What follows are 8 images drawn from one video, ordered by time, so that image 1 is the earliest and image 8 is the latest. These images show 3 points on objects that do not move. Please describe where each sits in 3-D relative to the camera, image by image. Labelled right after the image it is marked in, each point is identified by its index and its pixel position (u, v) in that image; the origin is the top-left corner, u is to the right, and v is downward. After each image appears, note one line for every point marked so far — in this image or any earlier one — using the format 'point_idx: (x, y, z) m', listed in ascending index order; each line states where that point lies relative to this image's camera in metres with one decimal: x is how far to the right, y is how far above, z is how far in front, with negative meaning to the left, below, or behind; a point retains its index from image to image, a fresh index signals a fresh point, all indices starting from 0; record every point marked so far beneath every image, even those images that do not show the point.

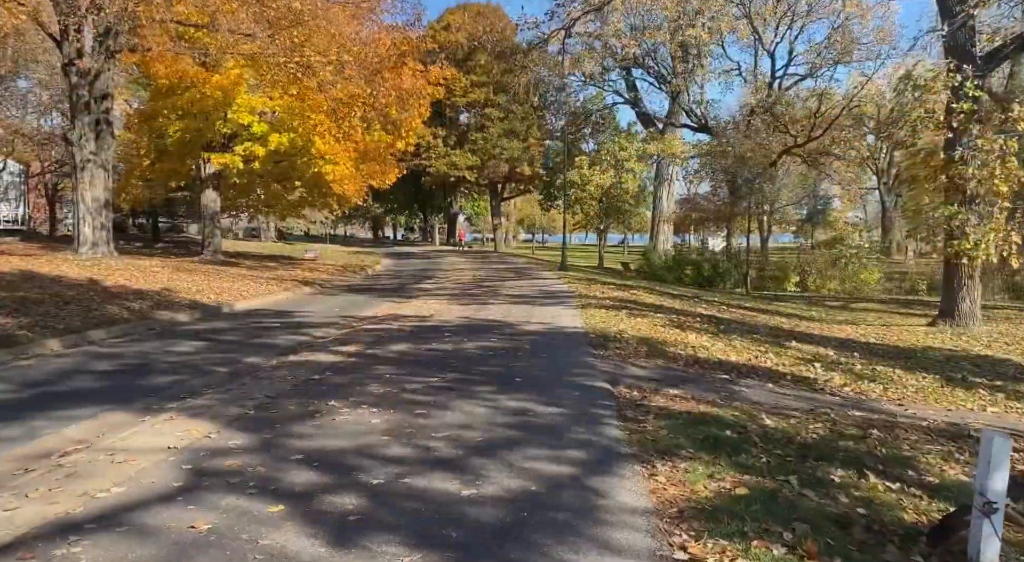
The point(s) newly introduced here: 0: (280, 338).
0: (-3.1, -0.8, +10.1) m
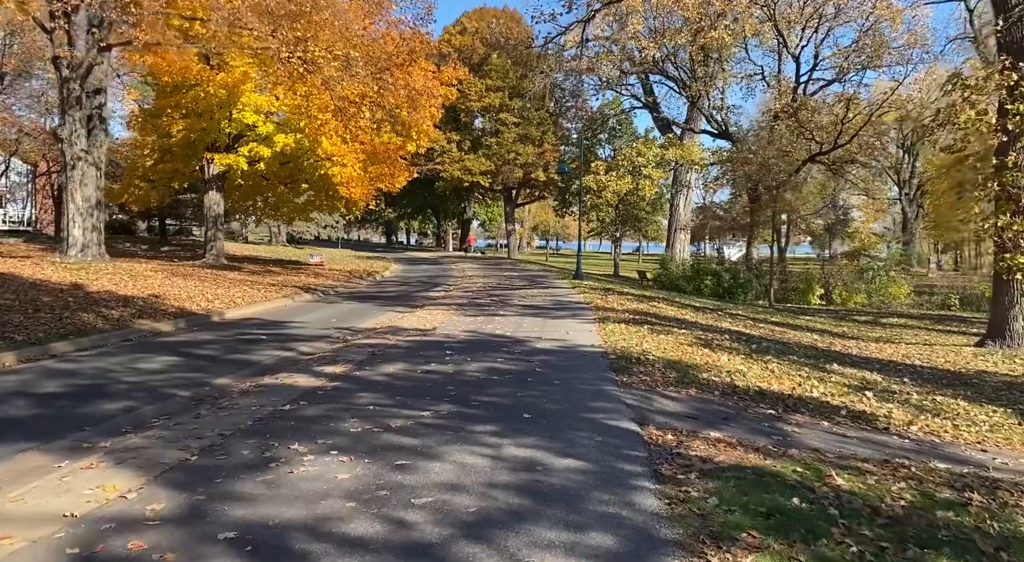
0: (-2.9, -0.9, +9.1) m
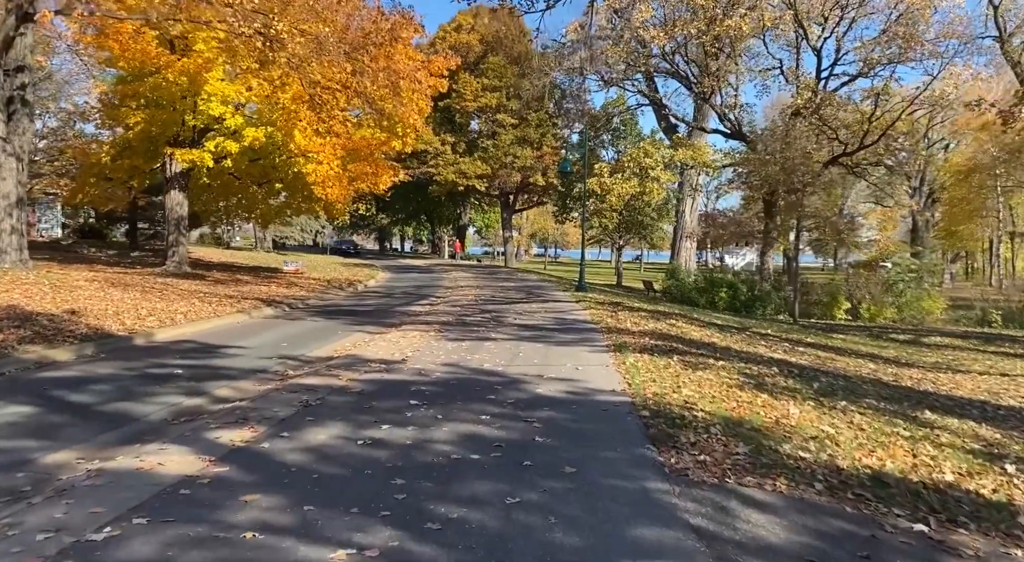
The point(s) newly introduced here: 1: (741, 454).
0: (-3.0, -1.0, +6.6) m
1: (+1.4, -1.1, +4.8) m
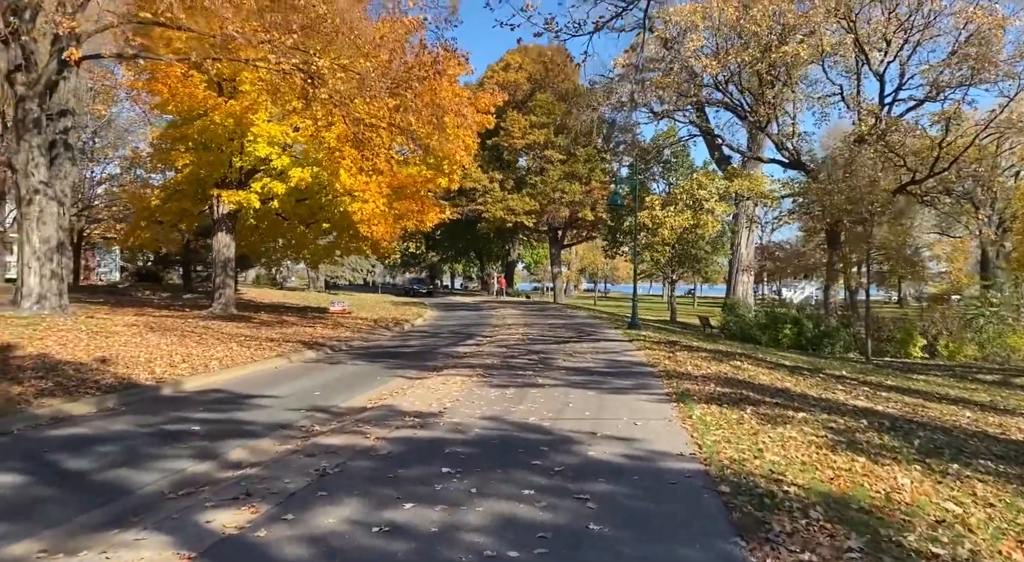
0: (-2.6, -1.4, +5.9) m
1: (+1.7, -1.3, +3.8) m
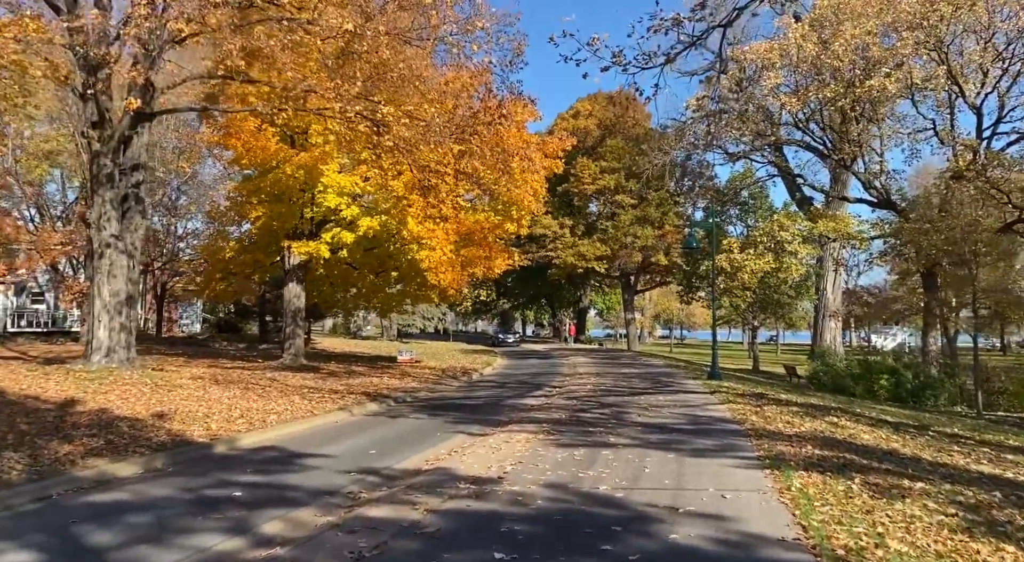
0: (-2.2, -1.8, +5.3) m
1: (+1.9, -1.5, +2.8) m
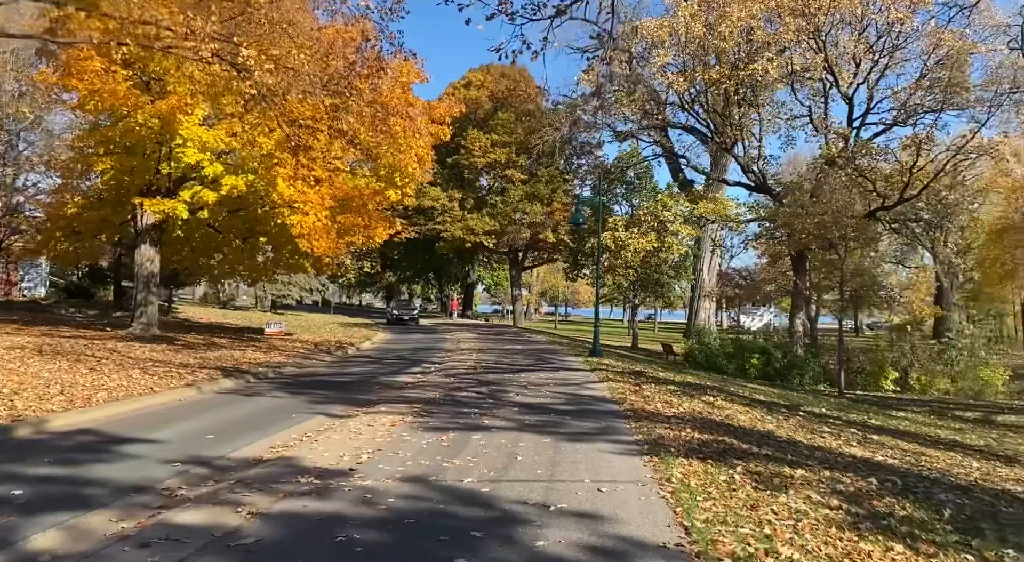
0: (-3.1, -1.5, +4.1) m
1: (+1.3, -1.4, +2.2) m
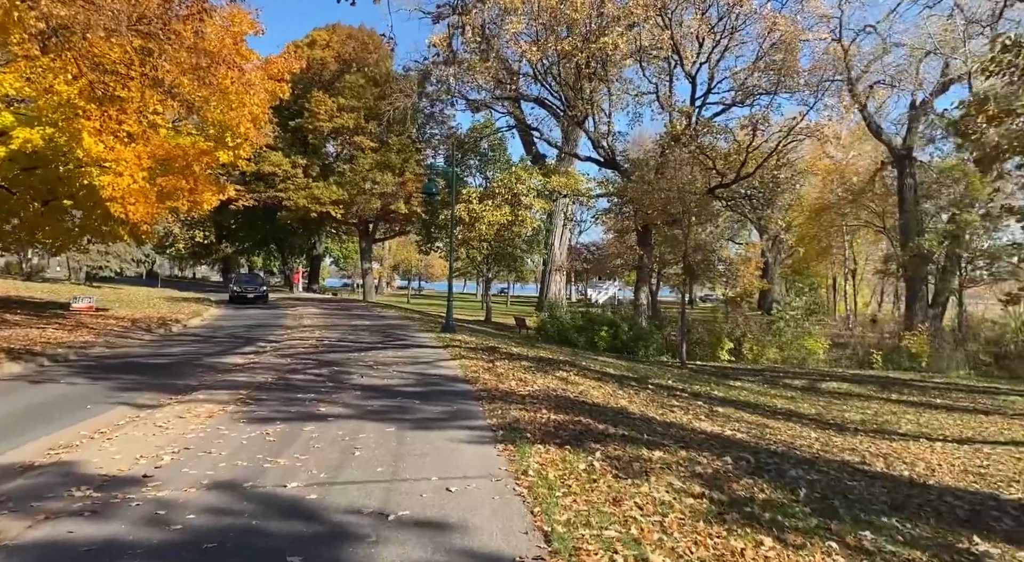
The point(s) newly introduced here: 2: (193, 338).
0: (-3.8, -1.3, +2.7) m
1: (+0.9, -1.3, +1.7) m
2: (-7.3, -1.3, +17.5) m
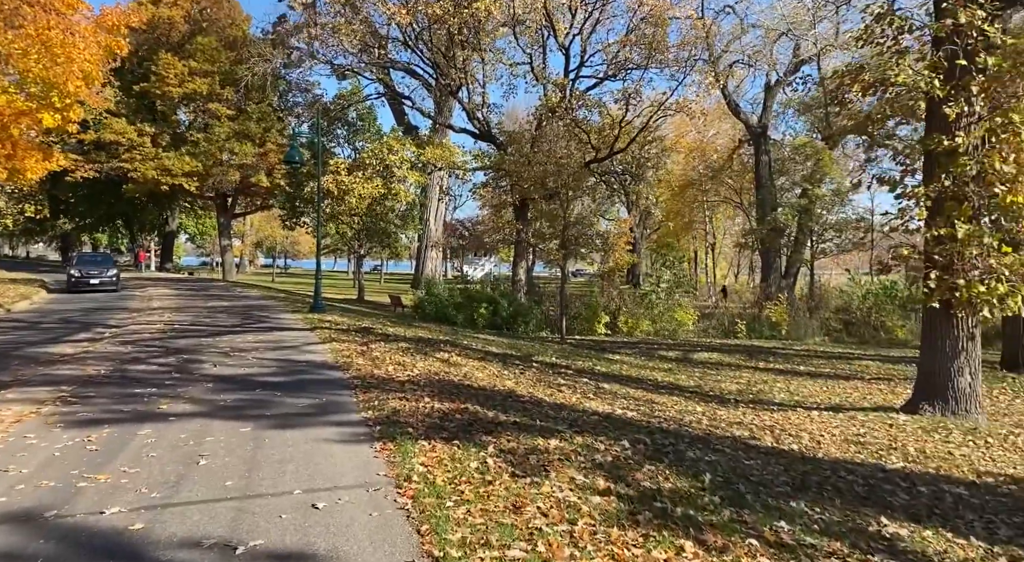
0: (-4.0, -1.3, +1.3) m
1: (+0.8, -1.3, +1.1) m
2: (-9.9, -0.9, +15.3) m
